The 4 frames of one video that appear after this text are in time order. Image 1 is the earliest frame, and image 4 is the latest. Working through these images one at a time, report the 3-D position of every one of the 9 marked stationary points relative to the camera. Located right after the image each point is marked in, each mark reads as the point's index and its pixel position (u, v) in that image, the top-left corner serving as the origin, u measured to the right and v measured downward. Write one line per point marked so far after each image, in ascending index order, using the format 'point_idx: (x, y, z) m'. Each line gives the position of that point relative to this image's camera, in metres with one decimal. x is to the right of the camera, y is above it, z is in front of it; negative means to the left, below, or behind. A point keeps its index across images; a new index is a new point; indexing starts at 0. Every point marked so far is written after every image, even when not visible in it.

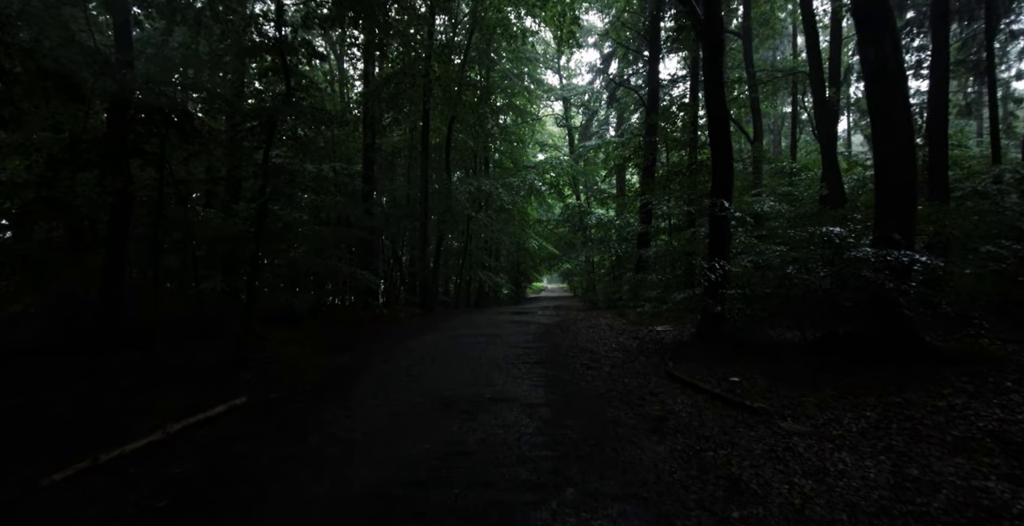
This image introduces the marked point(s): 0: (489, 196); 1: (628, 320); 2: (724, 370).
0: (-0.9, +2.6, +19.9) m
1: (+2.7, -1.4, +11.7) m
2: (+2.6, -1.4, +6.2) m
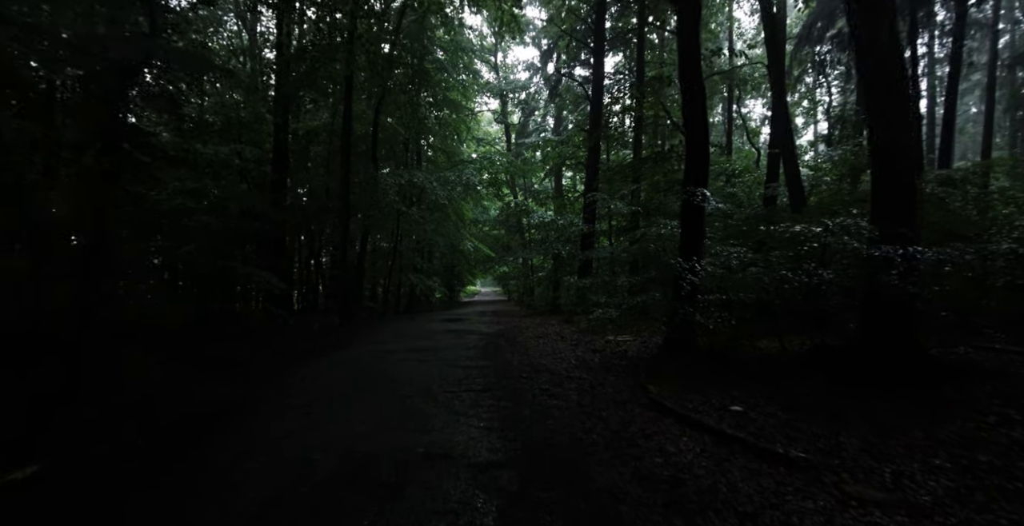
0: (-3.3, +2.5, +18.1) m
1: (+1.4, -1.4, +10.4) m
2: (+2.1, -1.3, +5.0) m
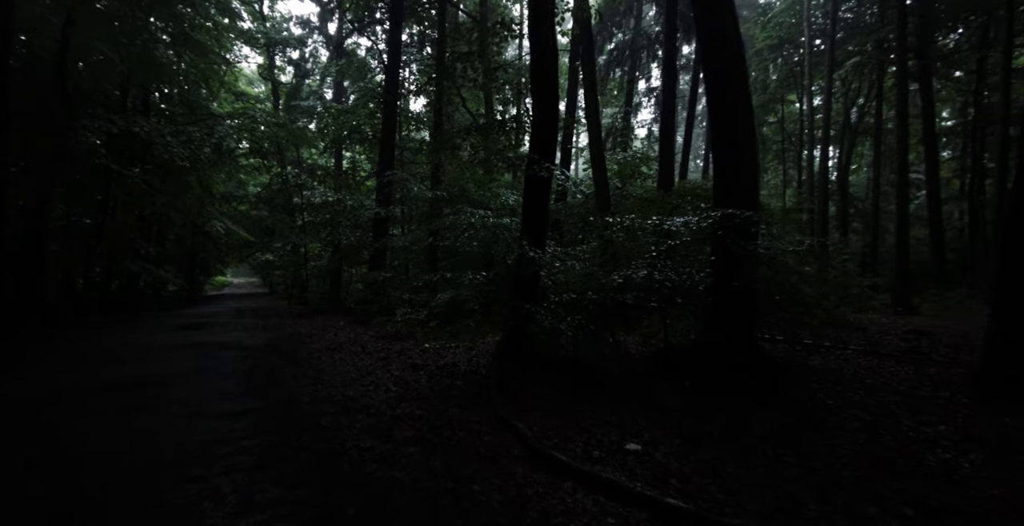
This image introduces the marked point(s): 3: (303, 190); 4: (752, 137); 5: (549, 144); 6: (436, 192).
0: (-9.7, +3.0, +13.3) m
1: (-2.2, -1.2, +8.5) m
2: (+0.7, -1.3, +3.9) m
3: (-7.0, +2.4, +16.7) m
4: (+2.9, +1.5, +6.0) m
5: (+0.4, +1.4, +6.1) m
6: (-2.0, +1.9, +13.1) m
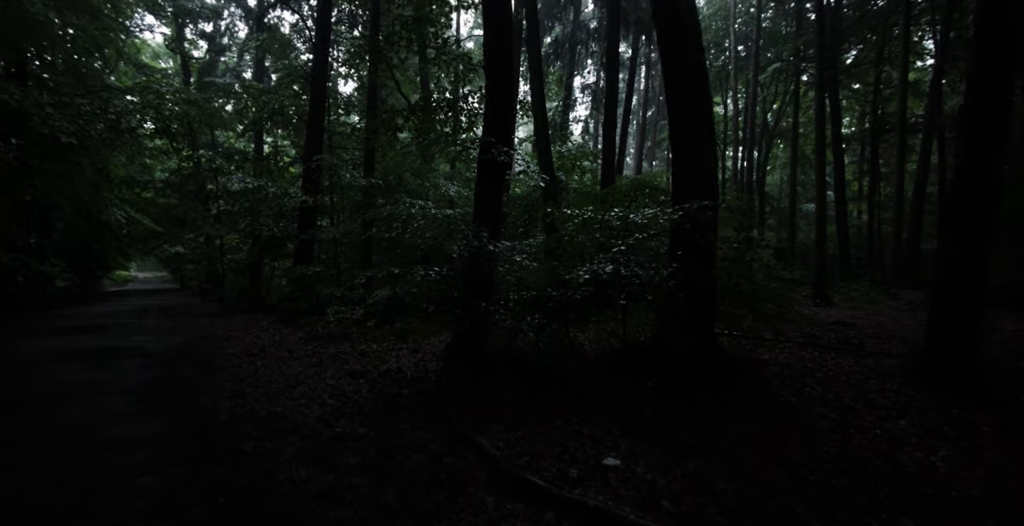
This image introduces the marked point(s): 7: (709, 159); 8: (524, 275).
0: (-11.1, +3.1, +11.4) m
1: (-3.1, -1.1, +7.7) m
2: (+0.4, -1.3, +3.5) m
3: (-8.9, +2.6, +15.1) m
4: (+2.3, +1.6, +5.9) m
5: (-0.1, +1.5, +5.6) m
6: (-3.5, +2.0, +12.2) m
7: (+2.3, +1.2, +5.7) m
8: (0.0, -0.1, +5.4) m
